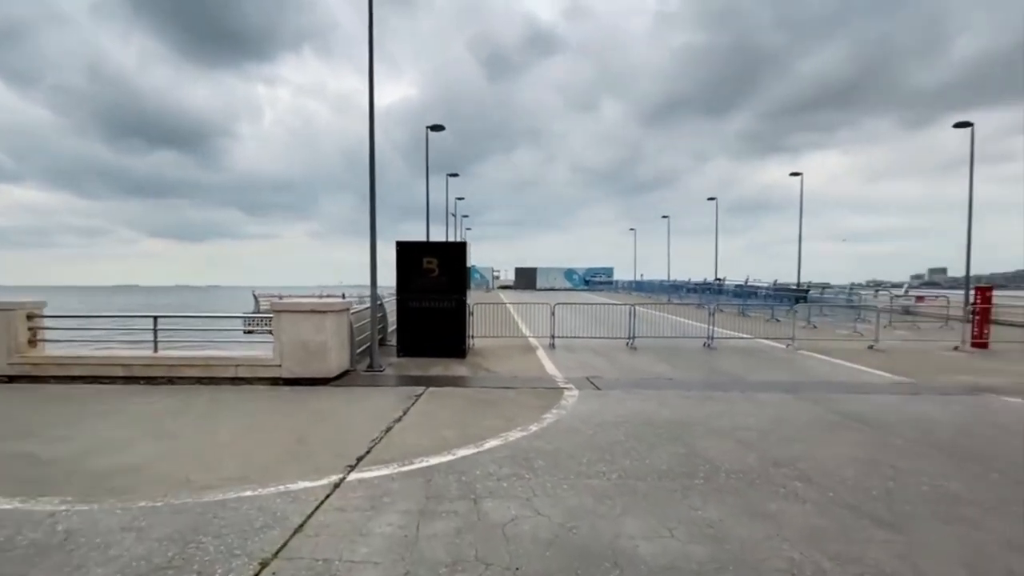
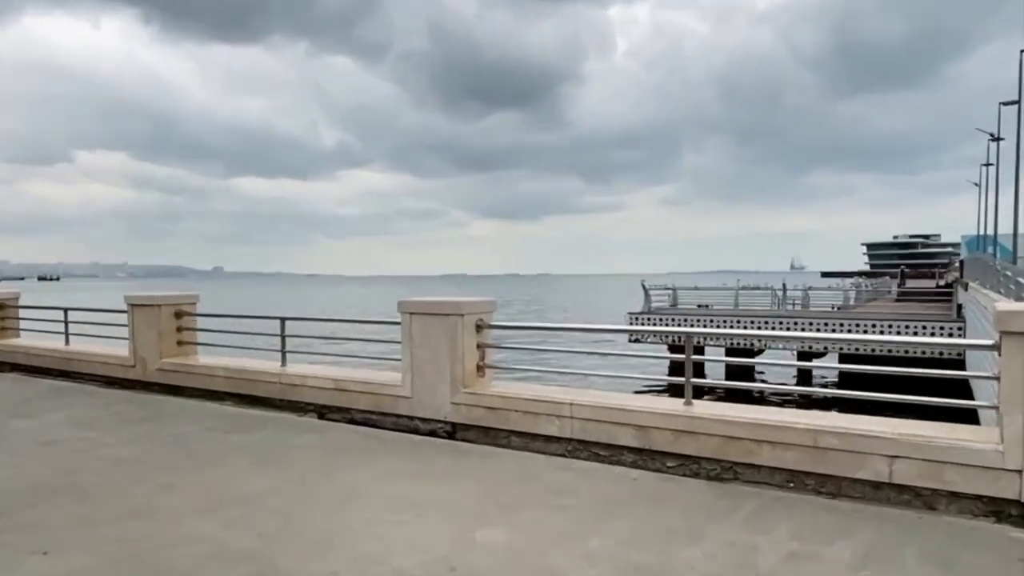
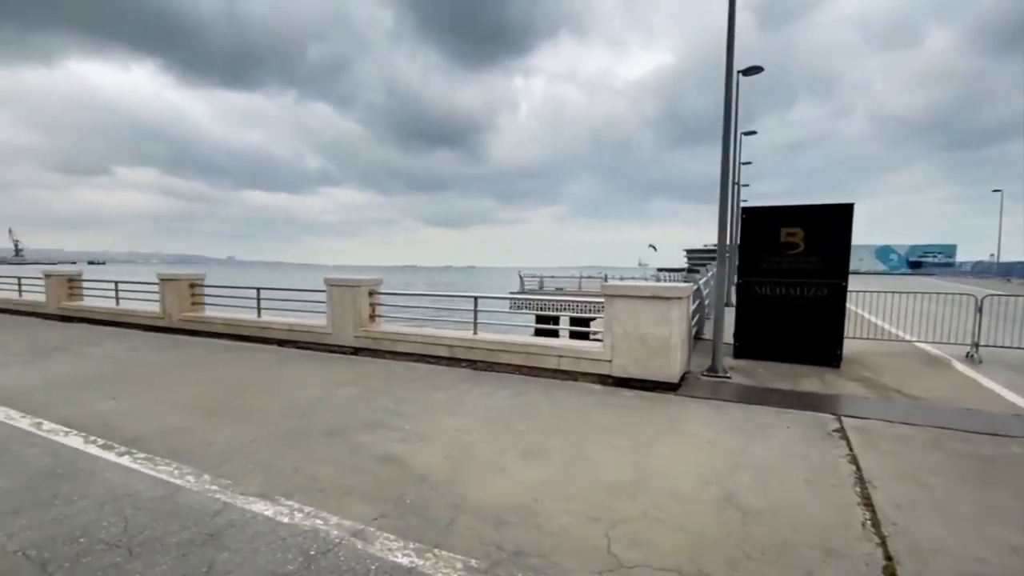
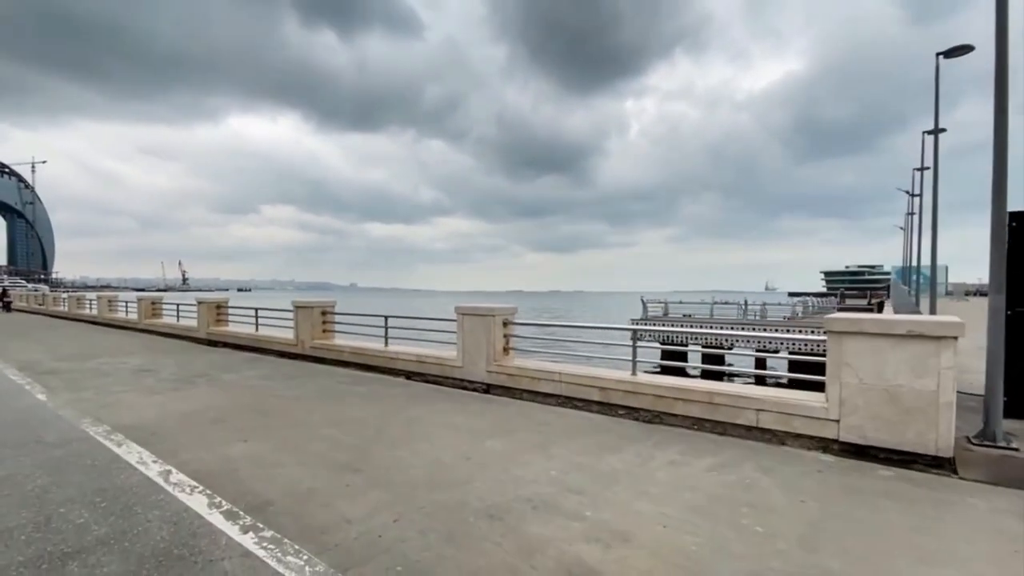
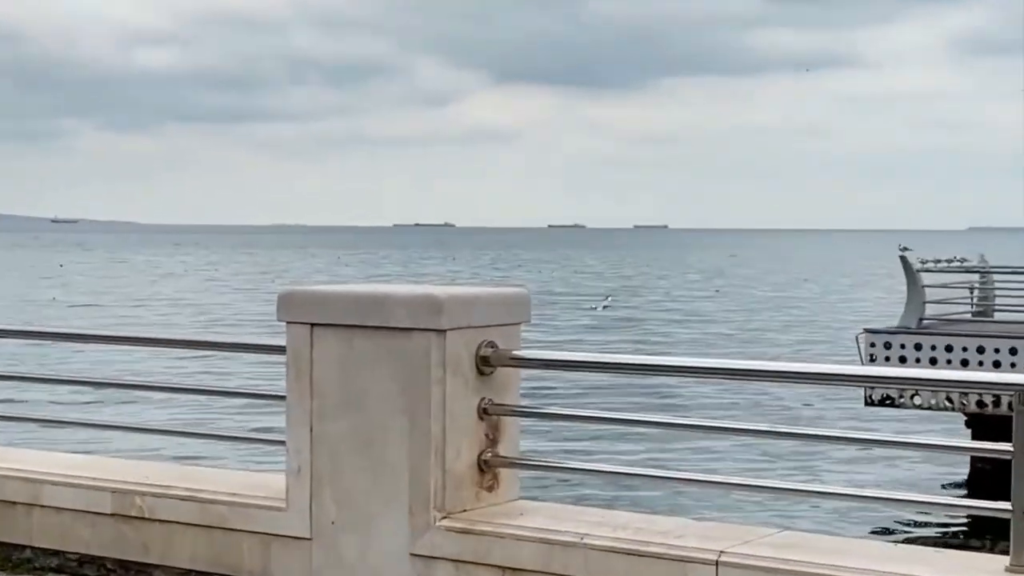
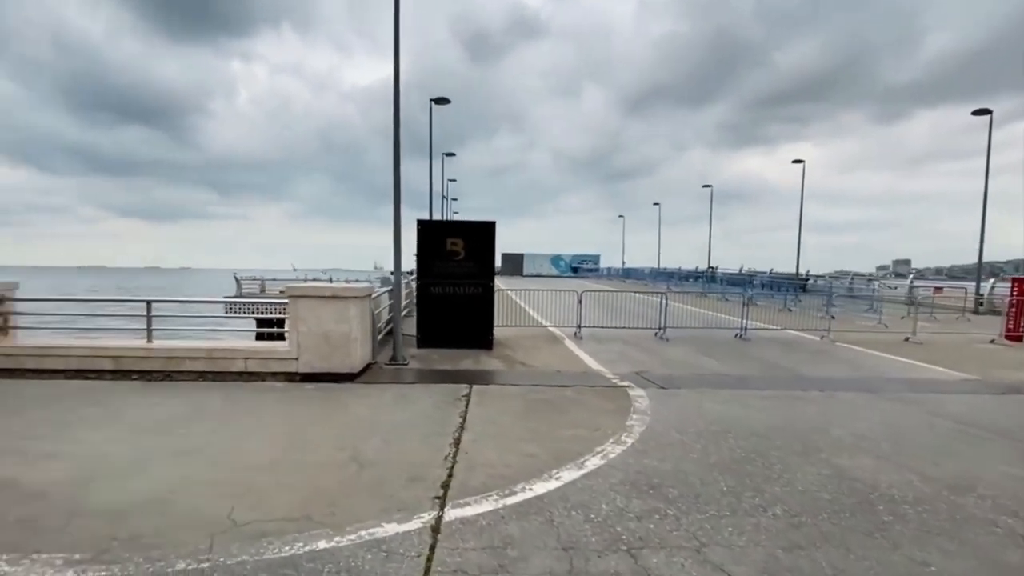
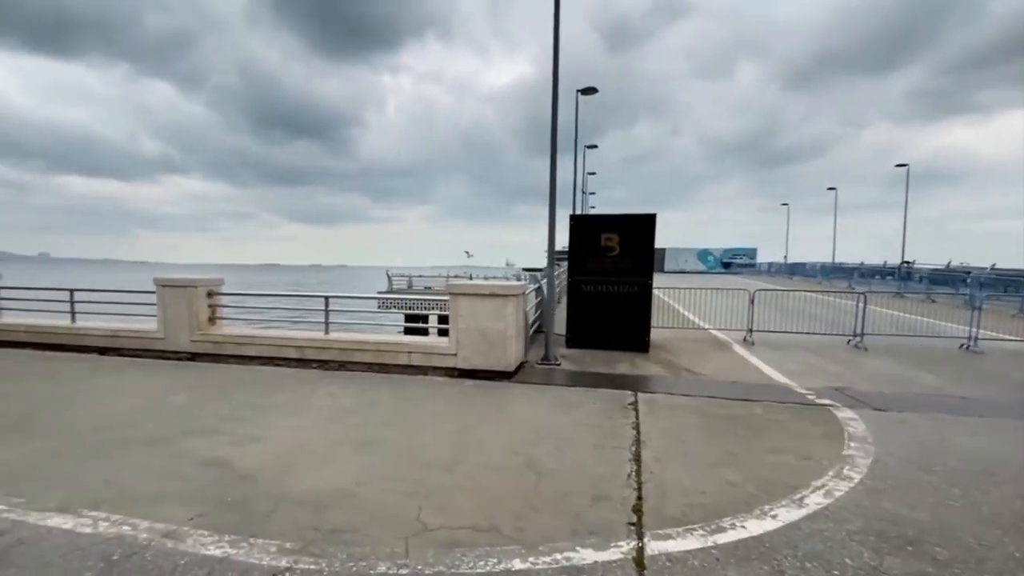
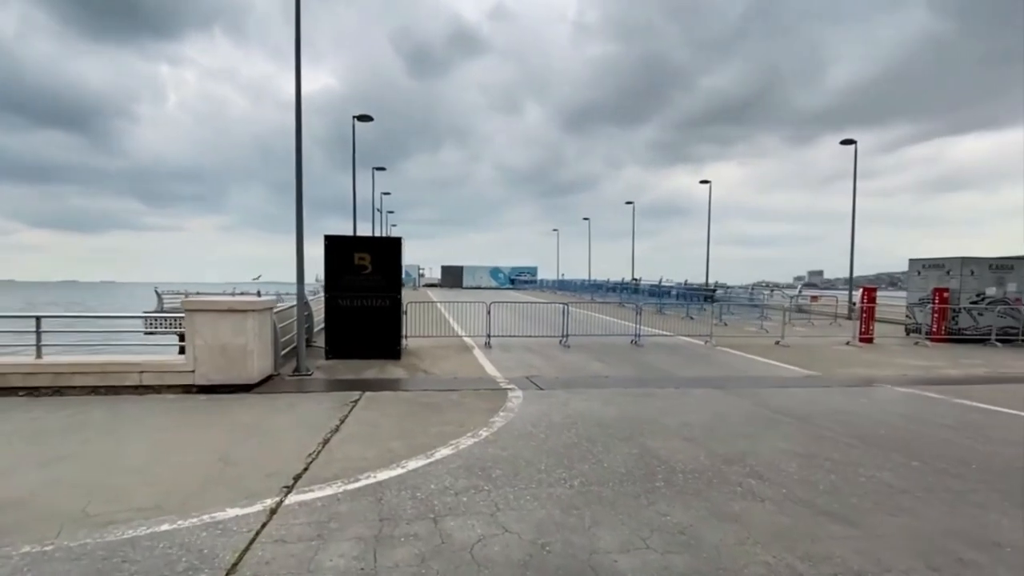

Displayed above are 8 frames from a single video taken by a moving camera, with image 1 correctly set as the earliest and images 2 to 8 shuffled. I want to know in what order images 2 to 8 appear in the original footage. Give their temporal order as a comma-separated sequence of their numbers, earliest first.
8, 6, 7, 3, 4, 2, 5
